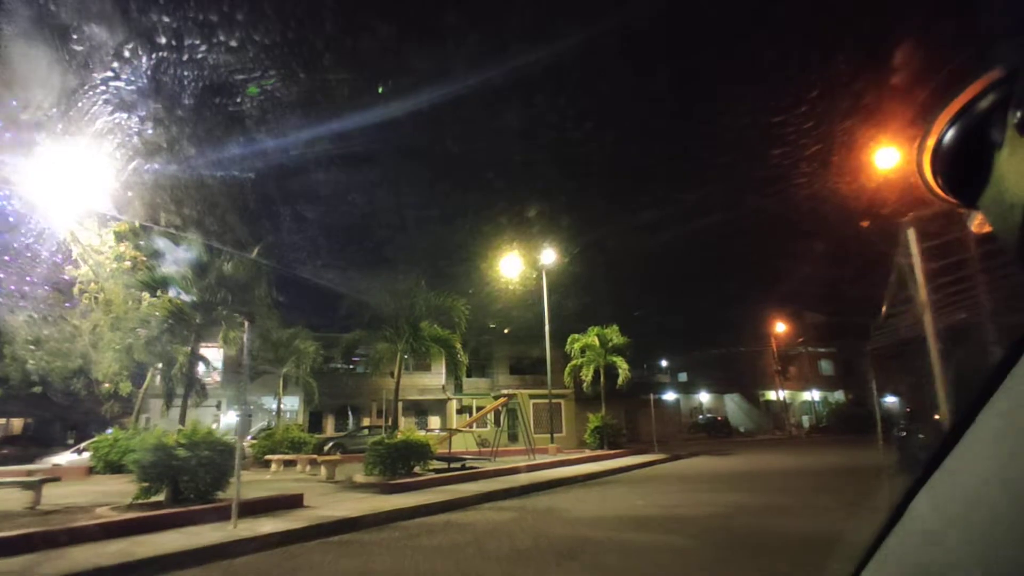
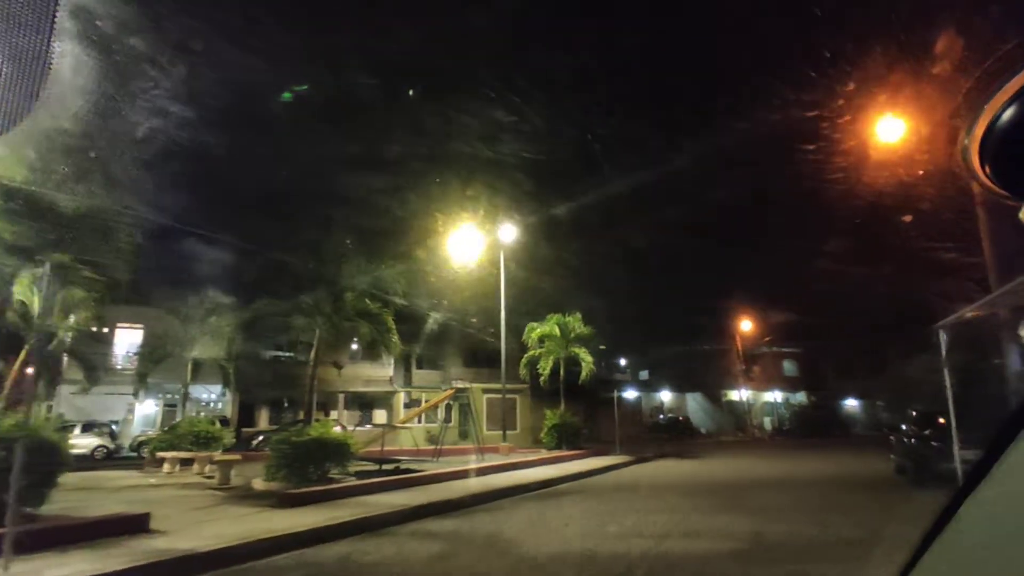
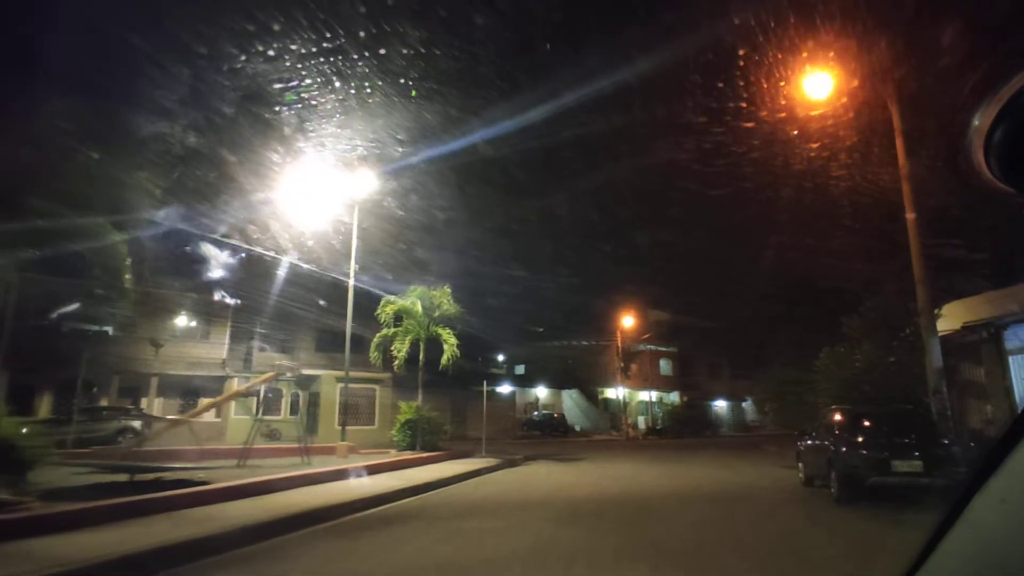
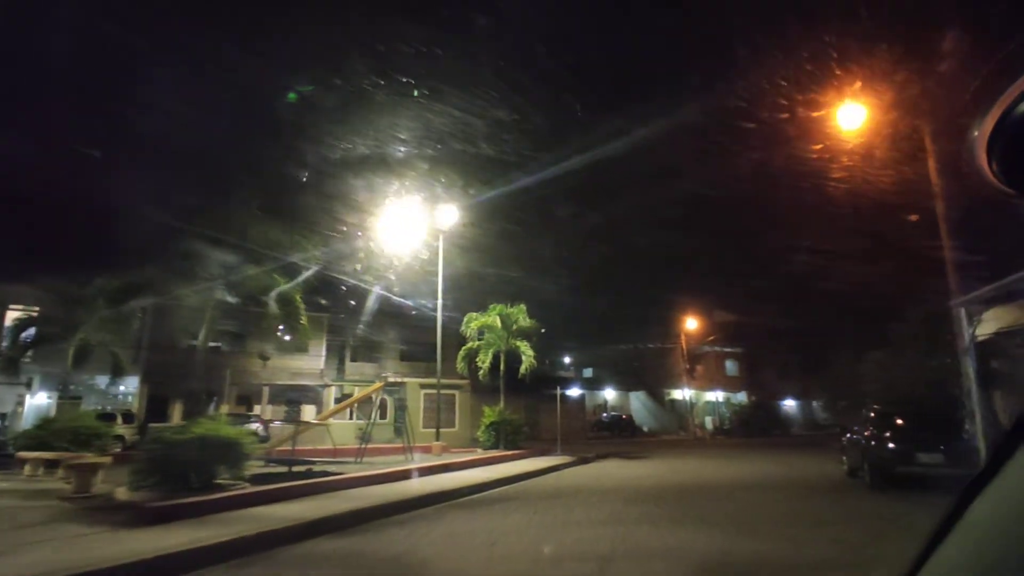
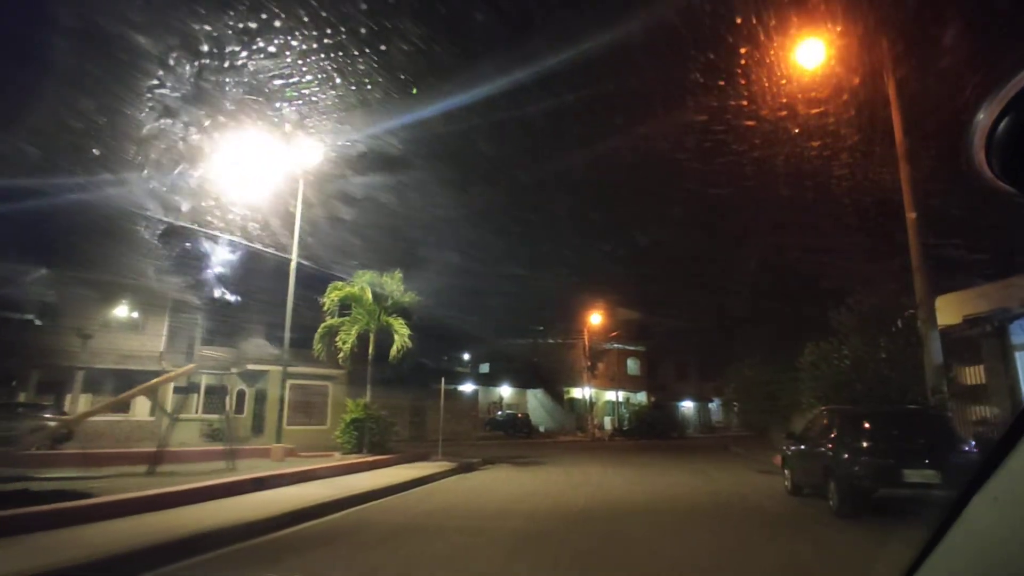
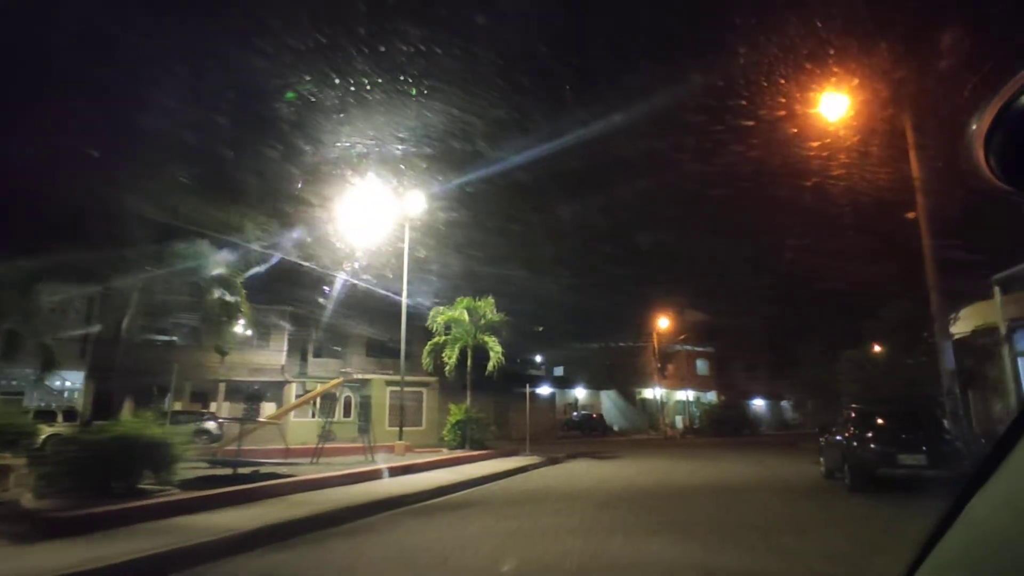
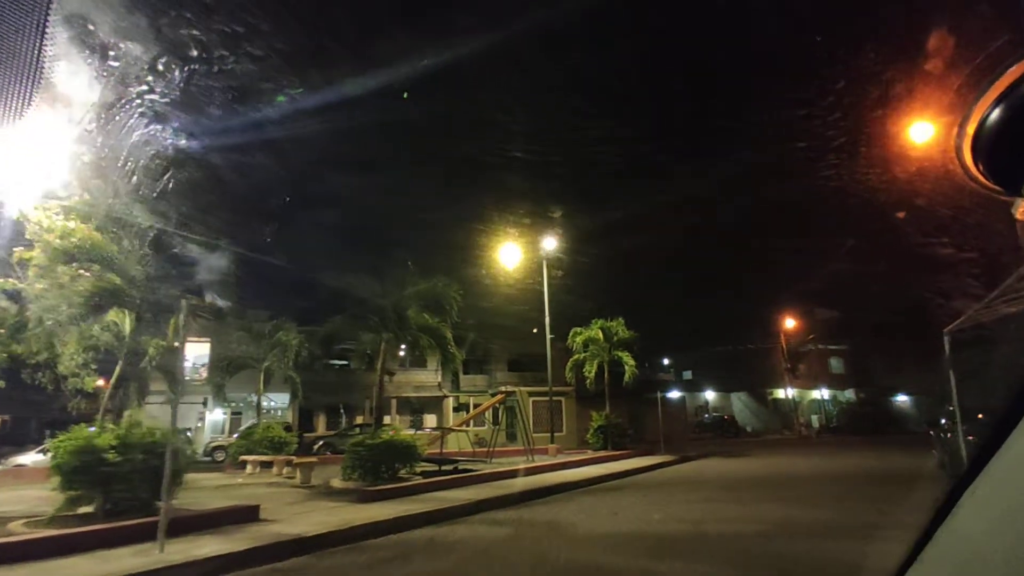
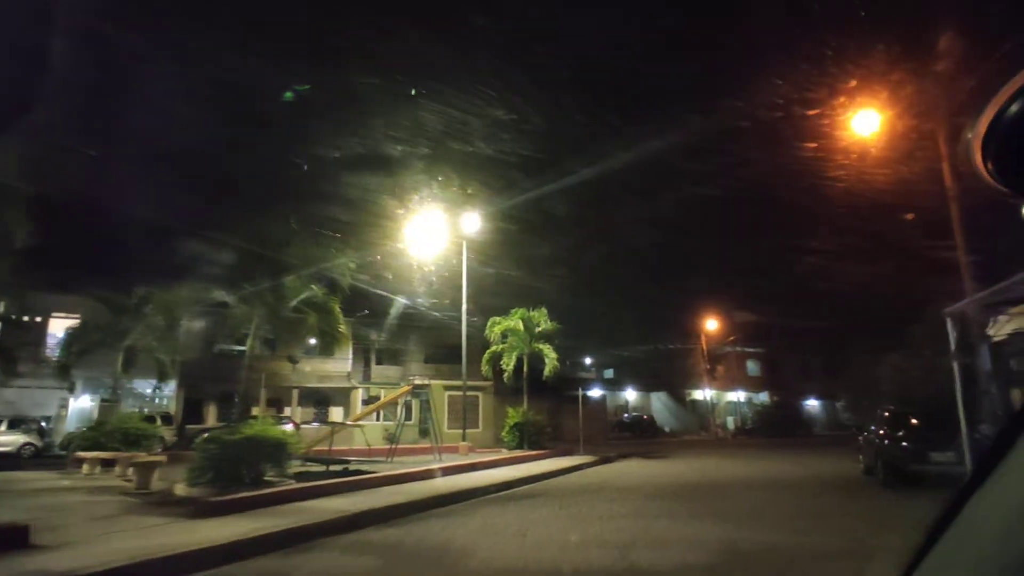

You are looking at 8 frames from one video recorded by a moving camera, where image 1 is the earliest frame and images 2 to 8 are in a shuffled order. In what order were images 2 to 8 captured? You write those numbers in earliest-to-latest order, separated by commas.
7, 2, 8, 4, 6, 3, 5
